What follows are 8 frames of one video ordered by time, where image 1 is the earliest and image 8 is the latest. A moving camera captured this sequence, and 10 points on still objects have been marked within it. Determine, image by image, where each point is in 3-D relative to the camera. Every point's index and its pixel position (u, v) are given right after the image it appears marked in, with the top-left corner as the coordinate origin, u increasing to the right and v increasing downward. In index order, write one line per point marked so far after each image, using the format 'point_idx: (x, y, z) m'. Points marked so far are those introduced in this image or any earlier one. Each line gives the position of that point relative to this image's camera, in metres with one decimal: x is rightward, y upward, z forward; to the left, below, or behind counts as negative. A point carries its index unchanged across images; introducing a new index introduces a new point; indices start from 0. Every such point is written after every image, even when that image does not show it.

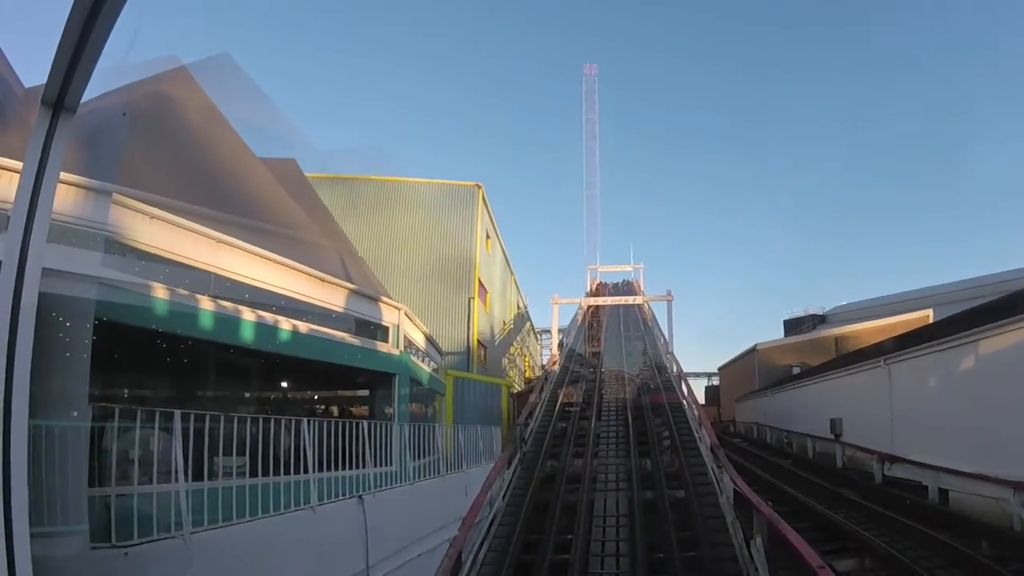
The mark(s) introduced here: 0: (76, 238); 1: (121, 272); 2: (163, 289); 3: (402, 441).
0: (-3.5, +0.4, +6.9) m
1: (-3.4, +0.2, +7.5) m
2: (-3.3, 0.0, +8.0) m
3: (-1.5, -2.0, +11.3) m
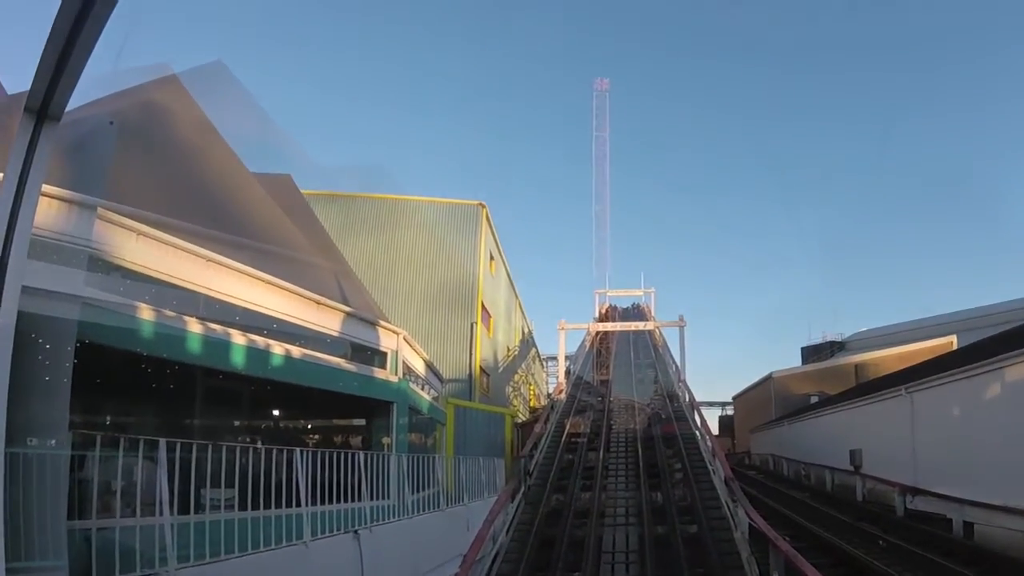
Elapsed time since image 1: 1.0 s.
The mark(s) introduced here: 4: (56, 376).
0: (-3.5, +0.3, +6.6) m
1: (-3.4, 0.0, +7.1) m
2: (-3.3, -0.2, +7.7) m
3: (-1.4, -2.3, +10.8) m
4: (-3.3, -0.7, +6.4) m
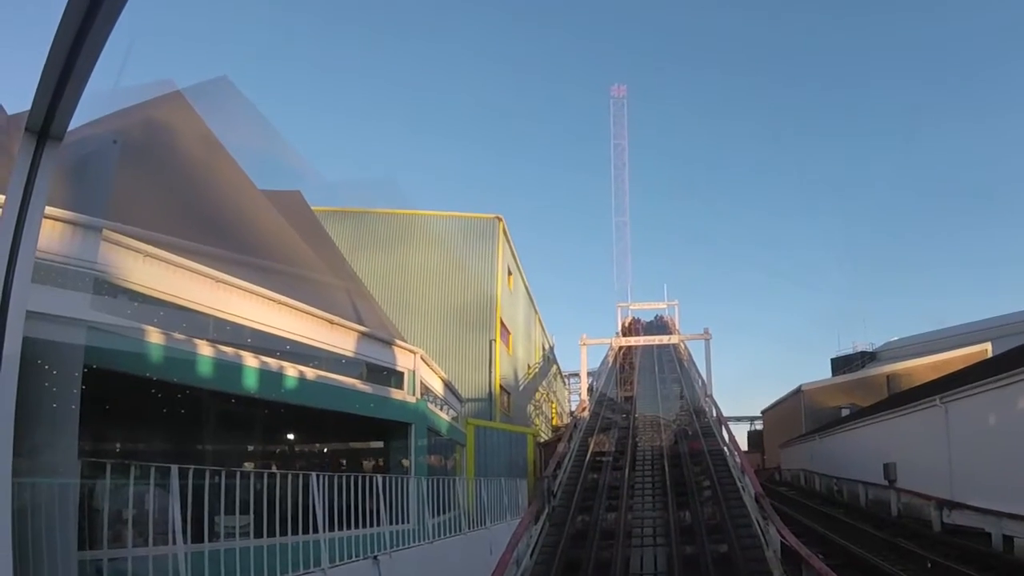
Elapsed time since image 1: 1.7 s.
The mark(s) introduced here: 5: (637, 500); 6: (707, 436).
0: (-3.3, +0.1, +6.4) m
1: (-3.2, -0.2, +6.9) m
2: (-3.1, -0.4, +7.4) m
3: (-1.1, -2.6, +10.5) m
4: (-3.2, -0.8, +6.2) m
5: (+2.2, -3.7, +14.7) m
6: (+4.3, -3.4, +18.7) m
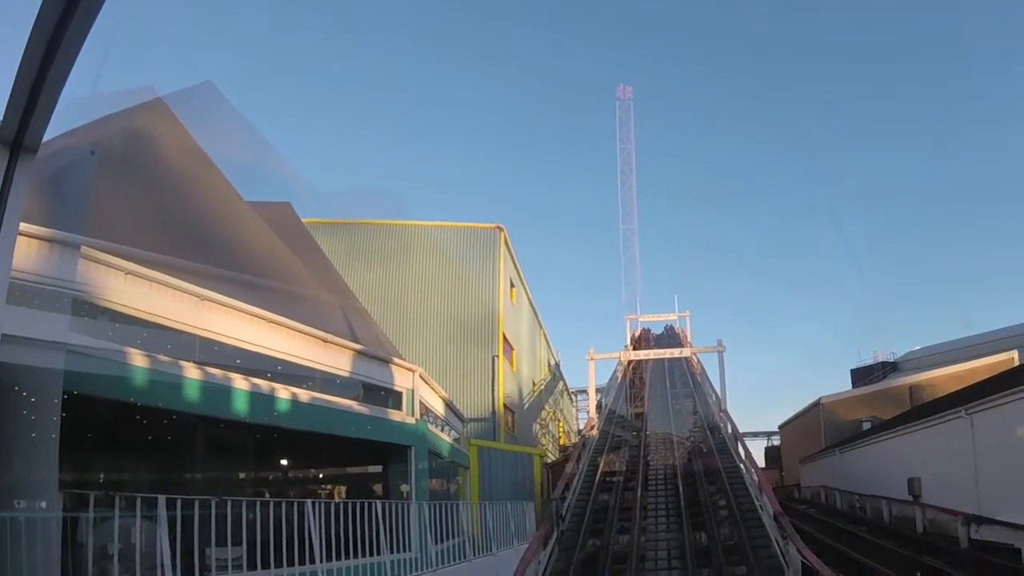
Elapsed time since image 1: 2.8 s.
0: (-3.3, -0.1, +6.0) m
1: (-3.2, -0.4, +6.6) m
2: (-3.1, -0.6, +7.1) m
3: (-1.1, -2.7, +10.1) m
4: (-3.1, -1.0, +5.8) m
5: (+2.3, -3.9, +14.2) m
6: (+4.5, -3.6, +18.2) m
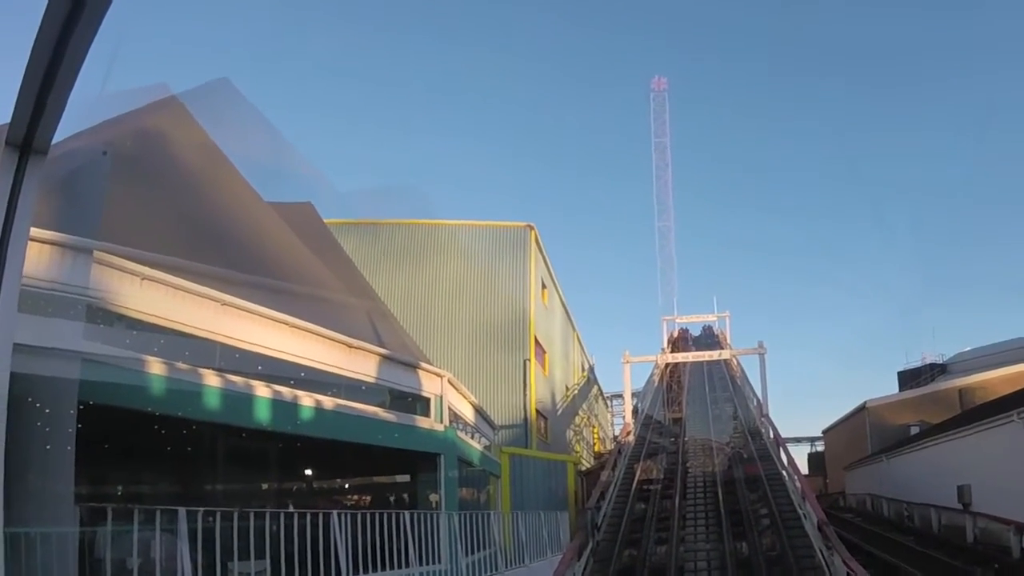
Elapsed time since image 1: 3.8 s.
0: (-3.1, -0.1, +5.7) m
1: (-3.0, -0.4, +6.3) m
2: (-2.8, -0.6, +6.8) m
3: (-0.7, -2.7, +9.7) m
4: (-2.9, -1.0, +5.5) m
5: (+2.8, -3.9, +13.8) m
6: (+5.1, -3.5, +17.7) m
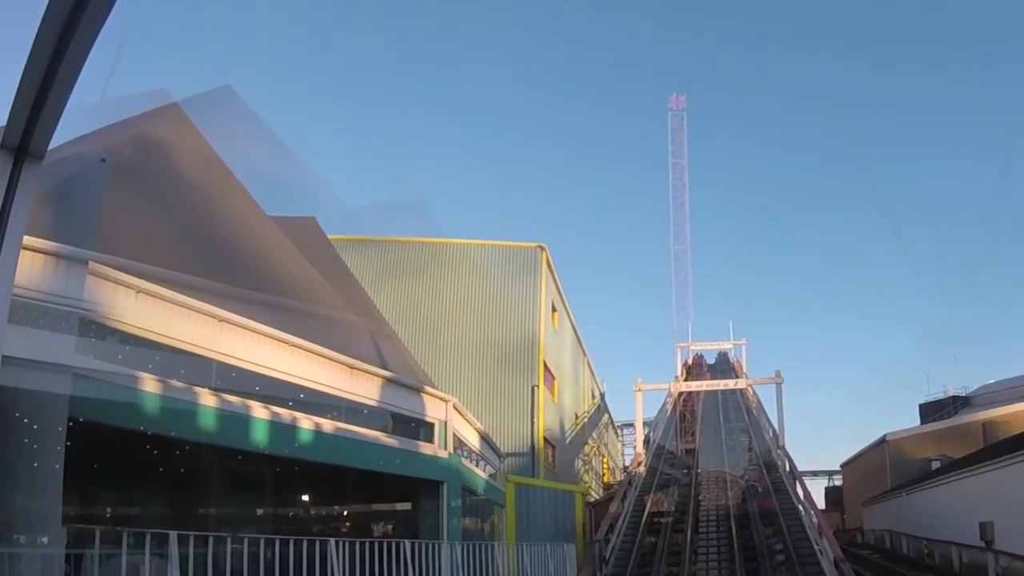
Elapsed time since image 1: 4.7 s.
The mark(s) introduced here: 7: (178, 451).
0: (-3.0, -0.2, +5.5) m
1: (-2.9, -0.5, +6.0) m
2: (-2.7, -0.7, +6.5) m
3: (-0.6, -3.0, +9.4) m
4: (-2.9, -1.1, +5.2) m
5: (+2.9, -4.3, +13.4) m
6: (+5.2, -4.1, +17.3) m
7: (-2.8, -1.3, +7.1) m
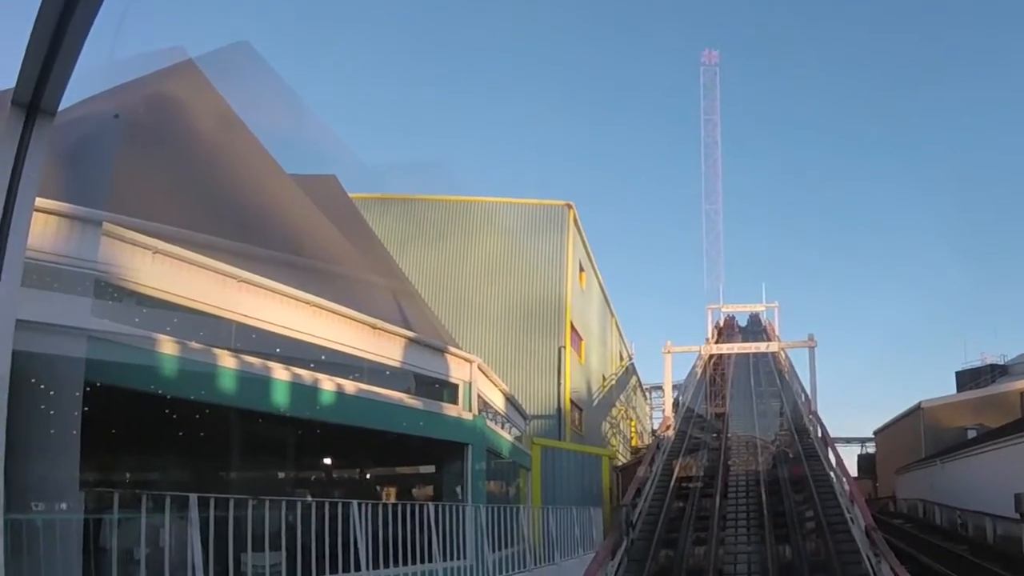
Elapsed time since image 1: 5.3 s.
0: (-2.9, +0.1, +5.4) m
1: (-2.7, -0.2, +5.9) m
2: (-2.5, -0.4, +6.4) m
3: (-0.4, -2.6, +9.3) m
4: (-2.7, -0.8, +5.1) m
5: (+3.3, -3.7, +13.3) m
6: (+5.7, -3.3, +17.1) m
7: (-2.6, -1.0, +7.0) m
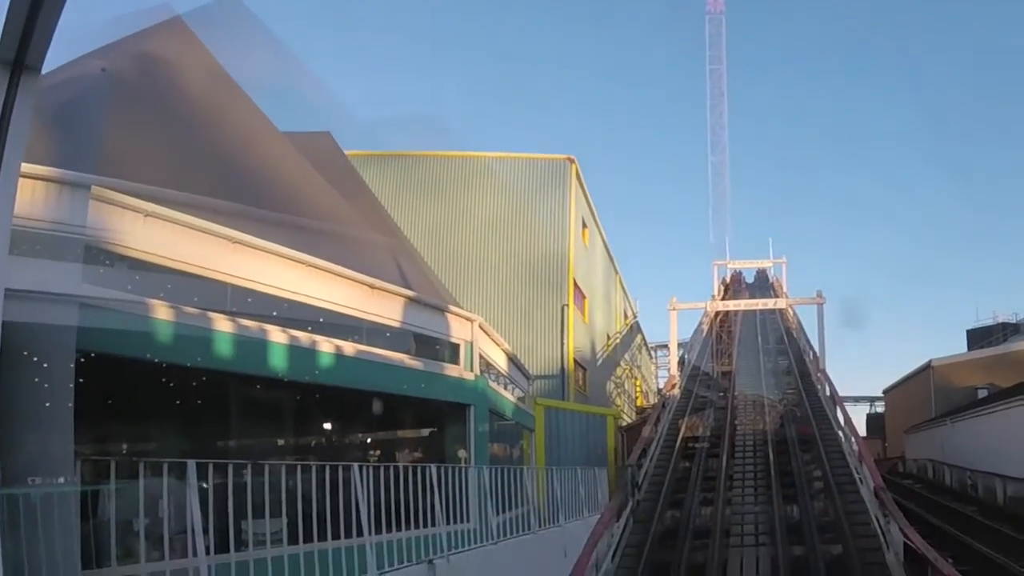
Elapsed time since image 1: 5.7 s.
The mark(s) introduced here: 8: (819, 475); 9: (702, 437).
0: (-2.8, +0.3, +5.2) m
1: (-2.7, 0.0, +5.7) m
2: (-2.5, -0.1, +6.2) m
3: (-0.3, -2.1, +9.2) m
4: (-2.7, -0.6, +5.0) m
5: (+3.3, -3.0, +13.2) m
6: (+5.8, -2.4, +17.0) m
7: (-2.5, -0.7, +6.9) m
8: (+4.6, -2.7, +13.2) m
9: (+3.6, -2.8, +17.0) m
